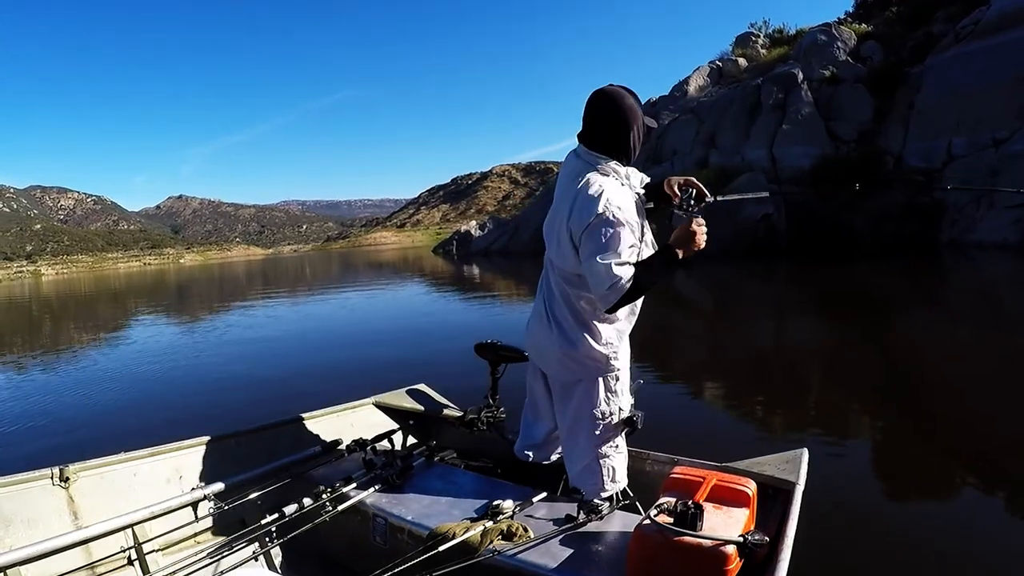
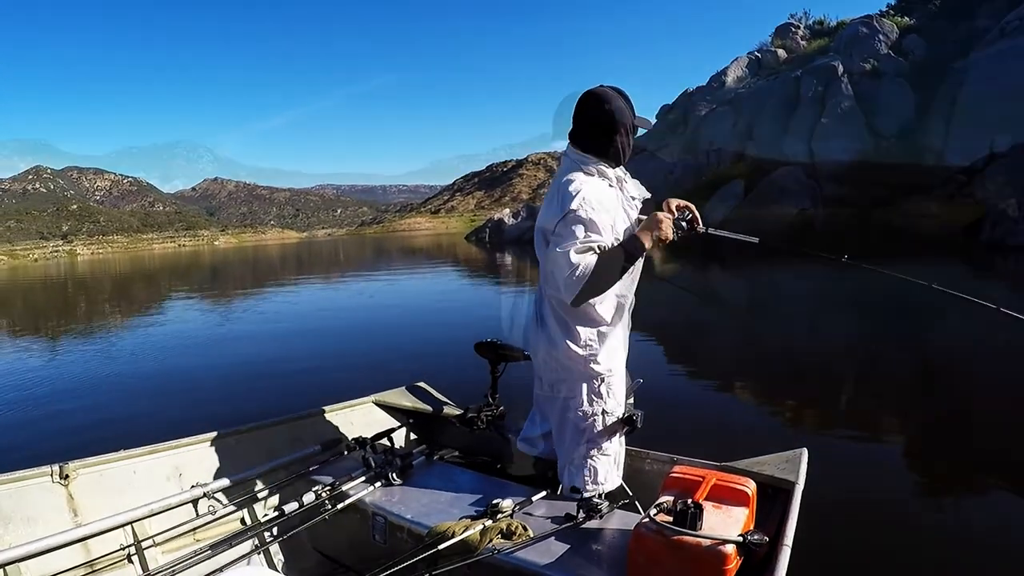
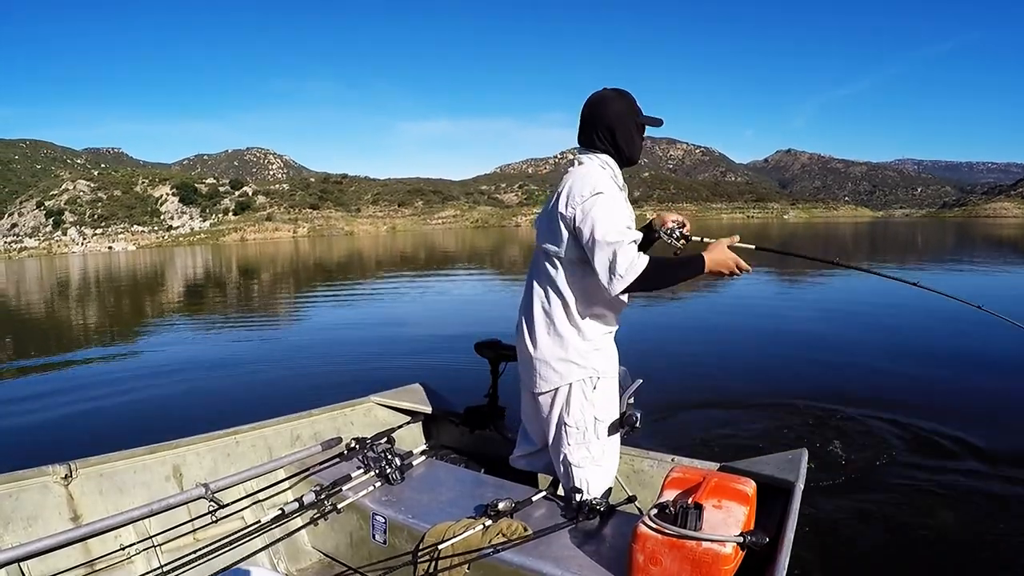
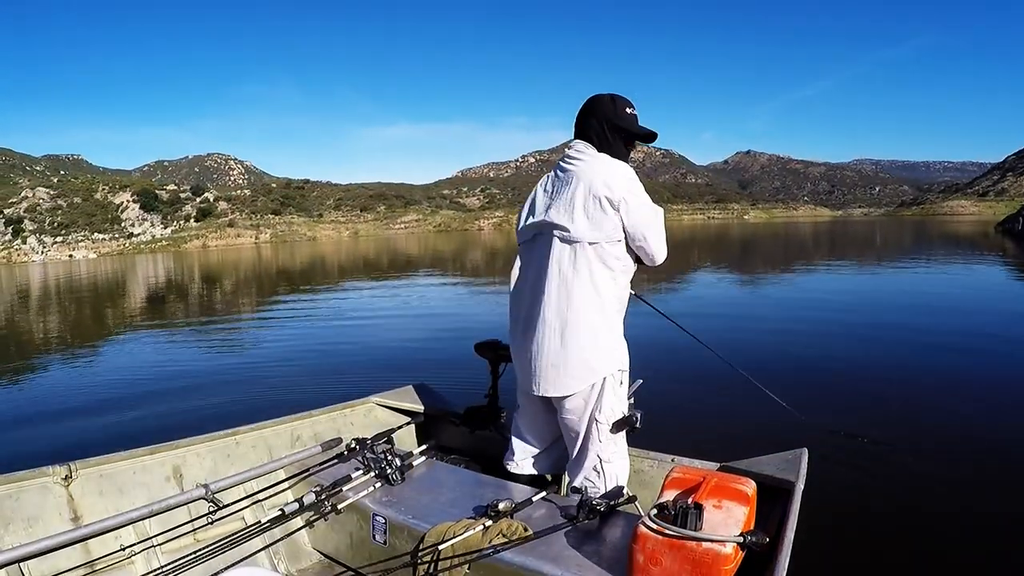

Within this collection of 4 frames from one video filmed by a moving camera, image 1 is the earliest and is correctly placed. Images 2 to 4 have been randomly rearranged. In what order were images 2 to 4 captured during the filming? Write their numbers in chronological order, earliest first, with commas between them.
2, 4, 3
